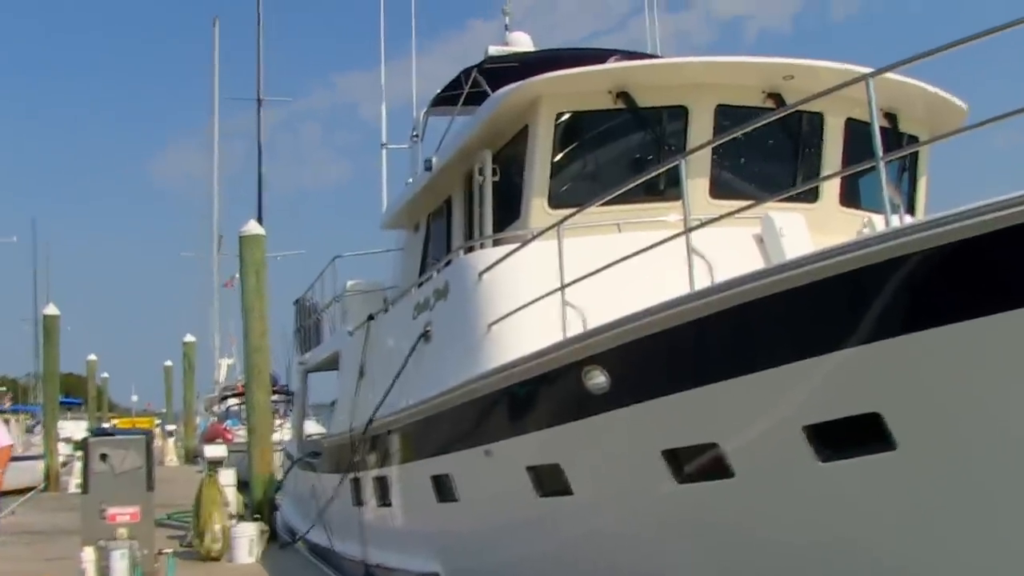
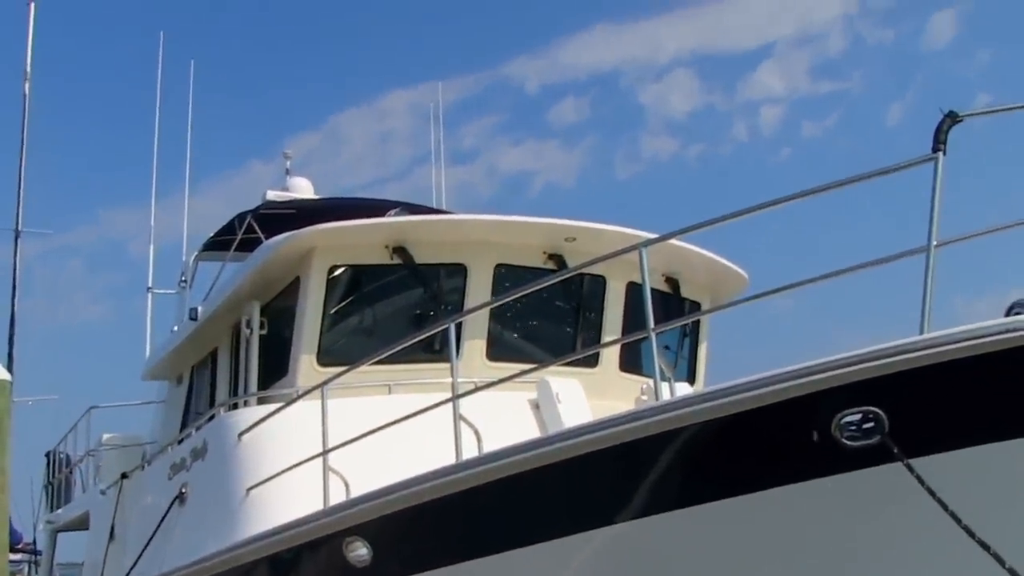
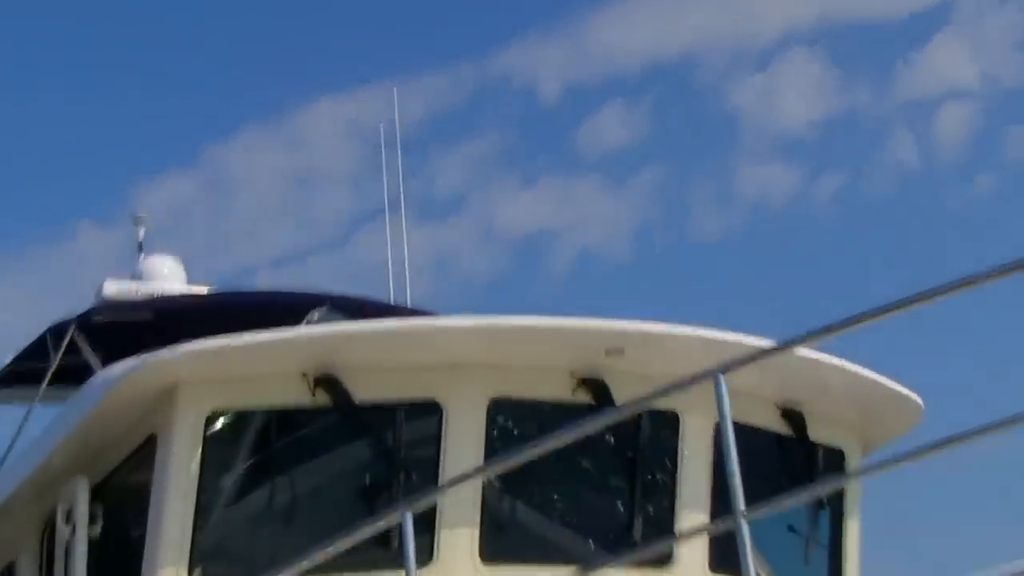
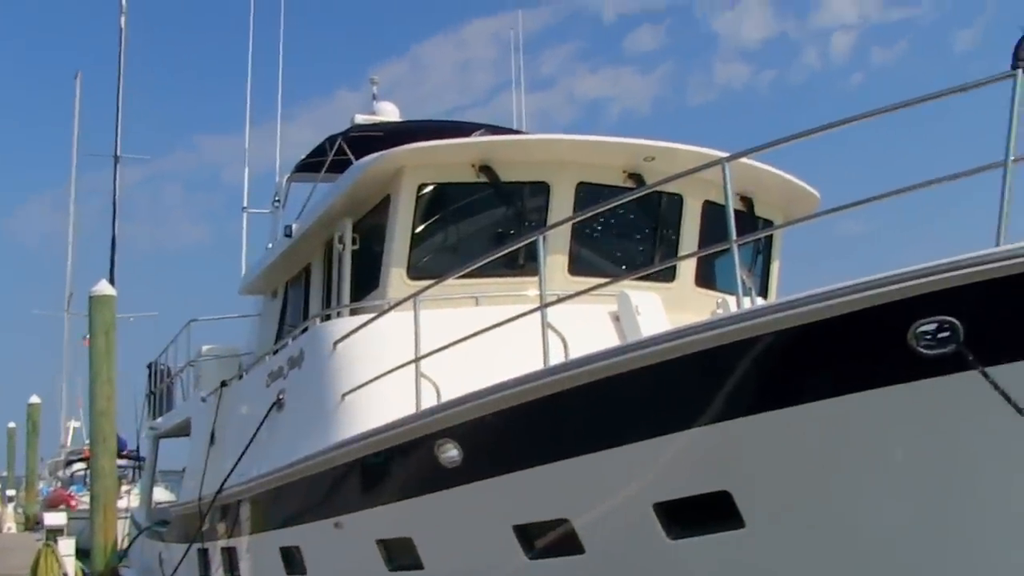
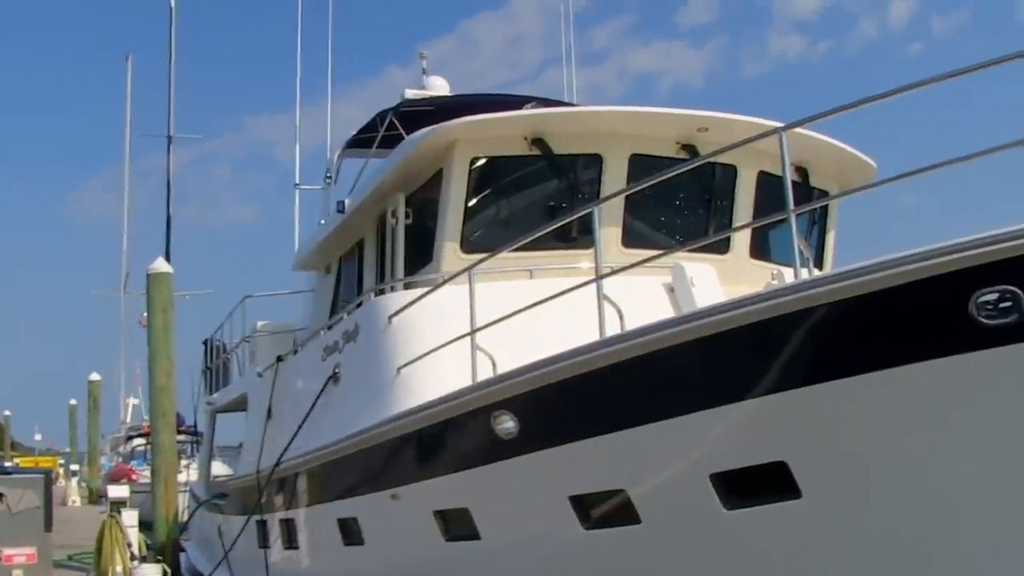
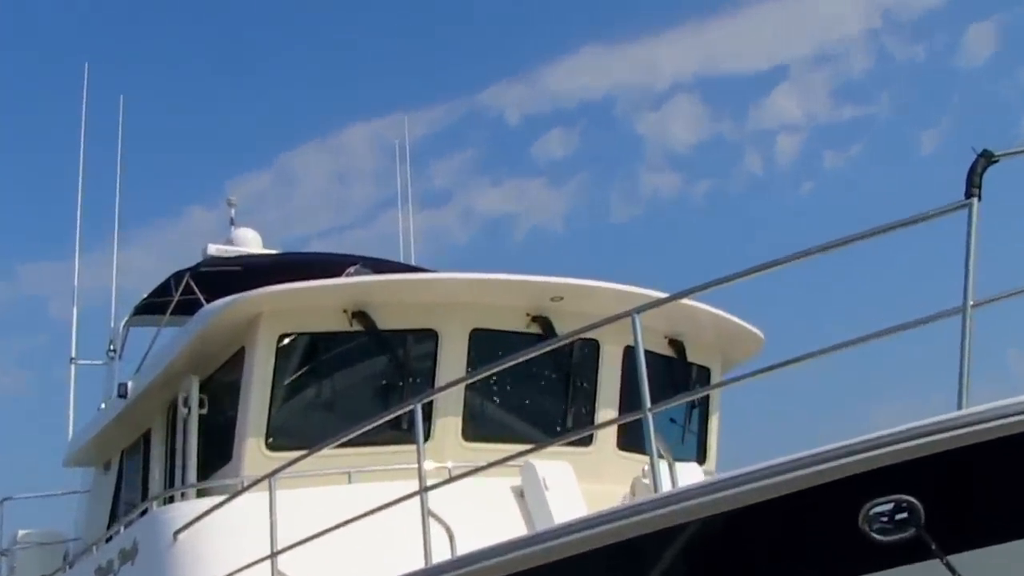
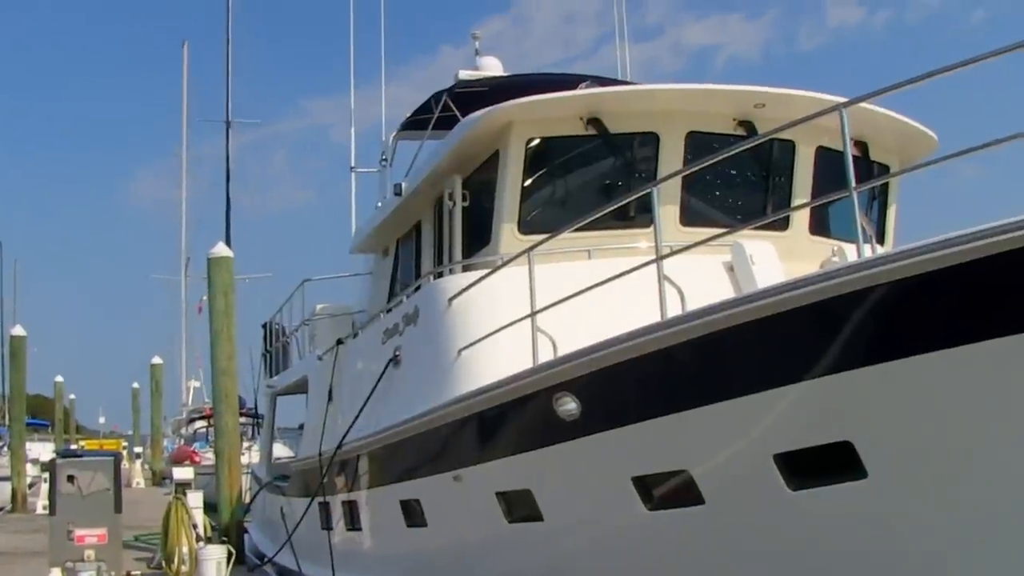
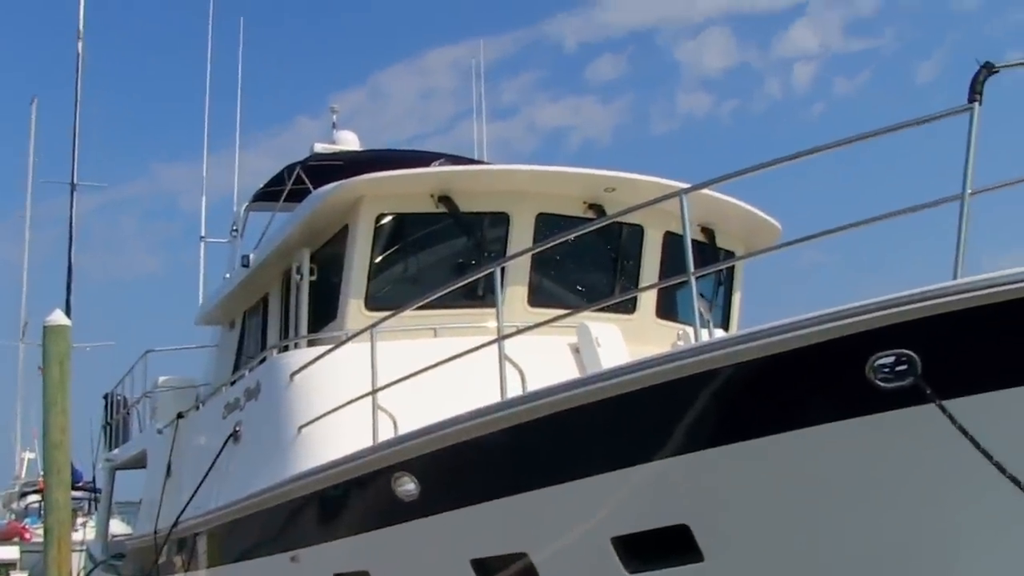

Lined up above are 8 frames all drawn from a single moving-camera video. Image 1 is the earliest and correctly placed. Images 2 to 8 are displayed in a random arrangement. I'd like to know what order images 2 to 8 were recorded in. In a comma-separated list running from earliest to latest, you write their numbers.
7, 5, 4, 8, 2, 6, 3
